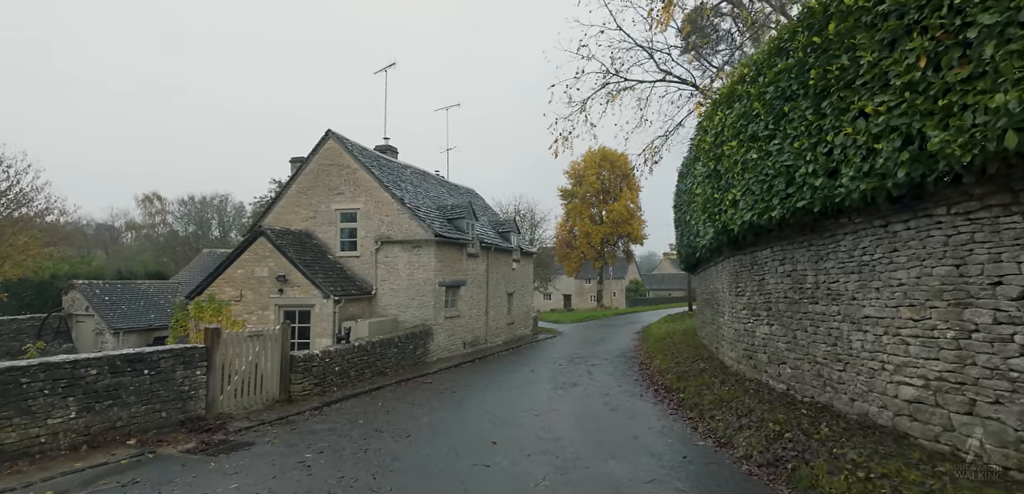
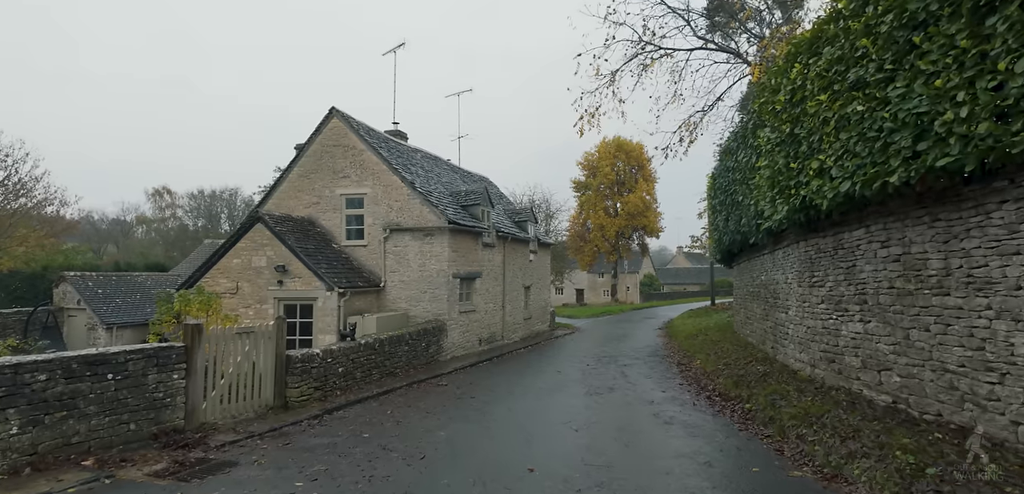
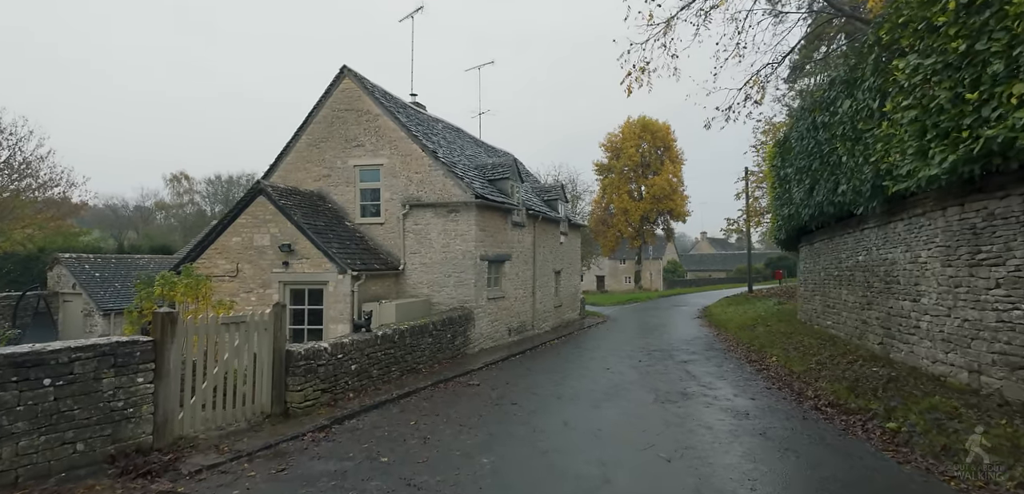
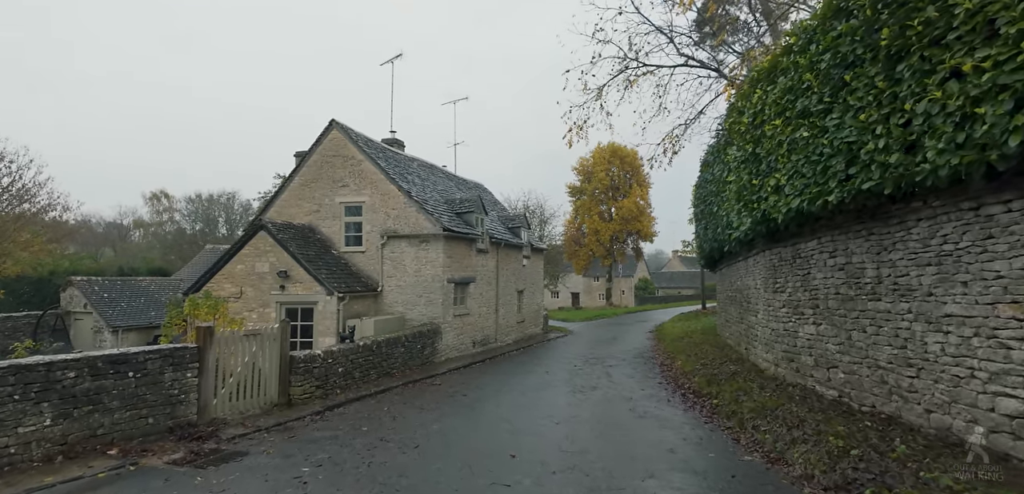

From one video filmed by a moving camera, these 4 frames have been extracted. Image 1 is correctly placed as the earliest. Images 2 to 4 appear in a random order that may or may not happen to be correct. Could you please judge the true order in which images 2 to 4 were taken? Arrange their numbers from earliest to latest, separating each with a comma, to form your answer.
4, 2, 3
